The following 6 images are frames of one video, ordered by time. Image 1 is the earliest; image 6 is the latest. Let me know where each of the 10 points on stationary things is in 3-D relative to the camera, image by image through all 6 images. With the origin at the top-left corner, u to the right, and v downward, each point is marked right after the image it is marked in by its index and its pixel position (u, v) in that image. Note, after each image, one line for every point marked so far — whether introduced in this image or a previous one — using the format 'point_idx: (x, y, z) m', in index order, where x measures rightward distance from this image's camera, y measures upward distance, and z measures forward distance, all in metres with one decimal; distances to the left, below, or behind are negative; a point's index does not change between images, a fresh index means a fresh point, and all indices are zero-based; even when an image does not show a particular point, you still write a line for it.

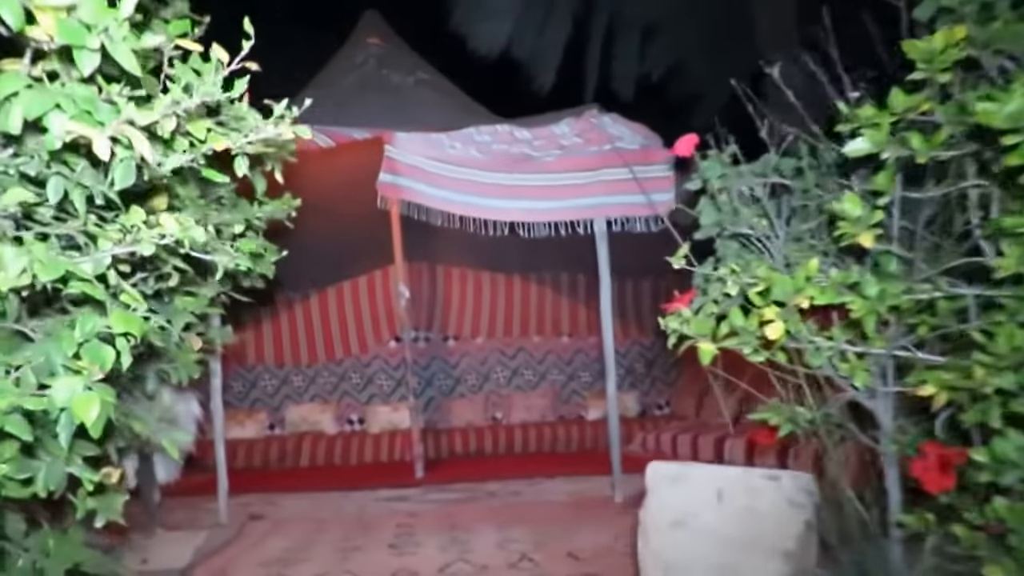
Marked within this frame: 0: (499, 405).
0: (-0.1, -1.1, +8.1) m
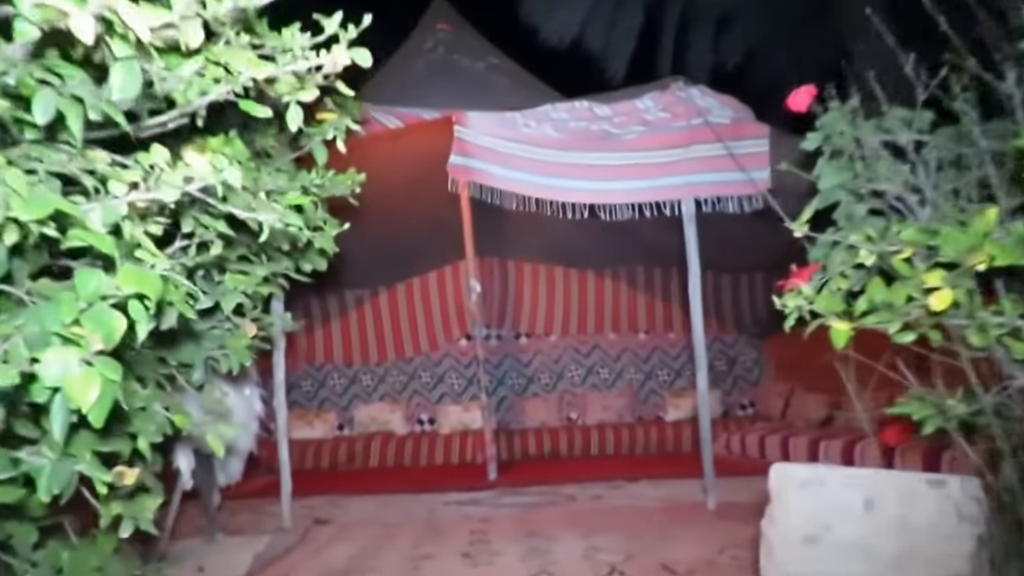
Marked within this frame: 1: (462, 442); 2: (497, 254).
0: (+0.5, -1.1, +7.7) m
1: (-0.4, -1.3, +7.3) m
2: (0.0, +0.2, +7.5) m
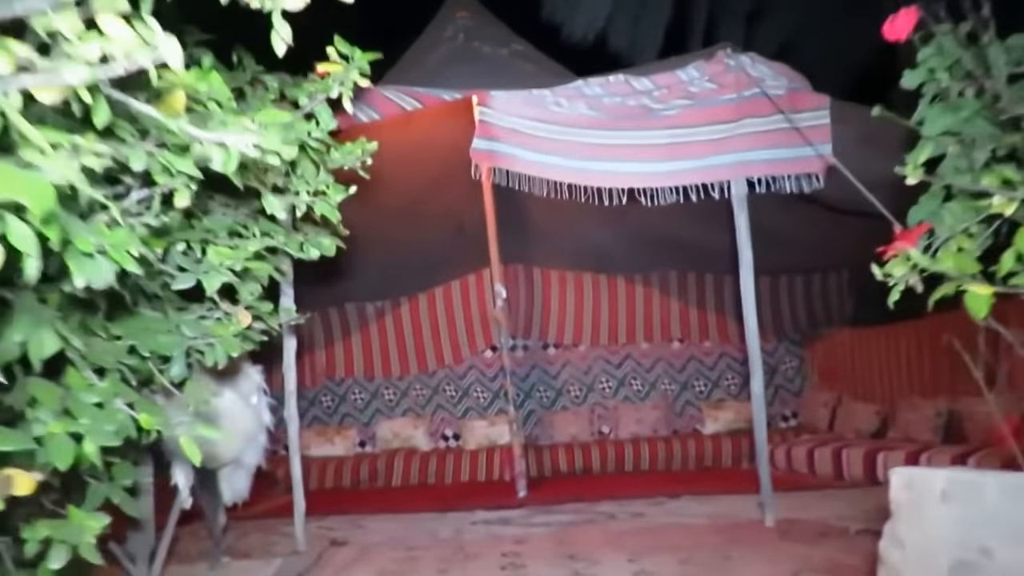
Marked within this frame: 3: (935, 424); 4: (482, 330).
0: (+0.8, -1.1, +7.3) m
1: (-0.2, -1.4, +6.9) m
2: (+0.2, +0.2, +7.1) m
3: (+2.8, -0.9, +5.8) m
4: (-0.2, -0.4, +7.2) m
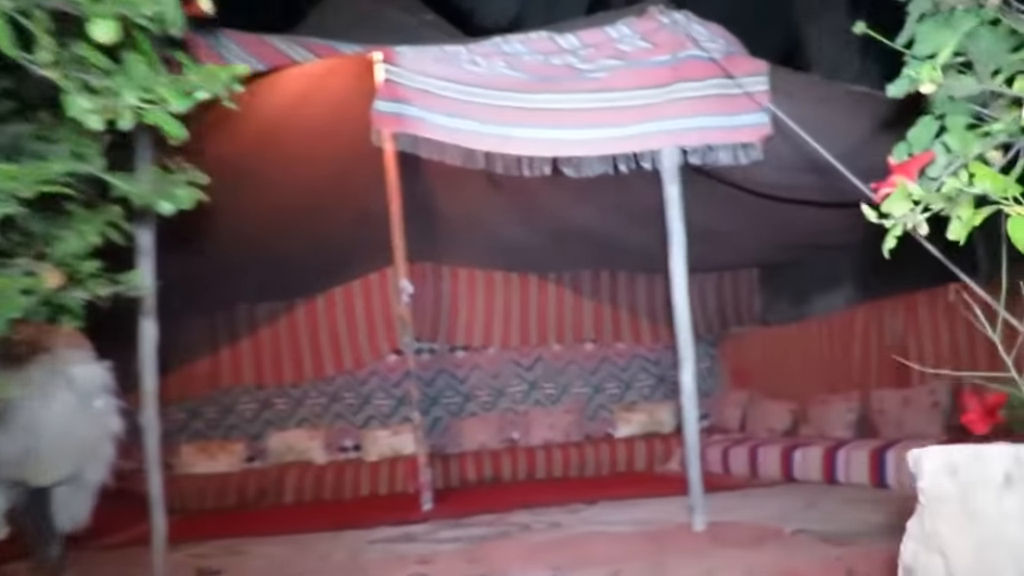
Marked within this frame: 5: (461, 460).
0: (0.0, -1.1, +6.9) m
1: (-0.9, -1.3, +6.4) m
2: (-0.6, +0.2, +6.6) m
3: (+2.2, -0.9, +5.6) m
4: (-1.0, -0.3, +6.7) m
5: (-0.4, -1.3, +6.6) m
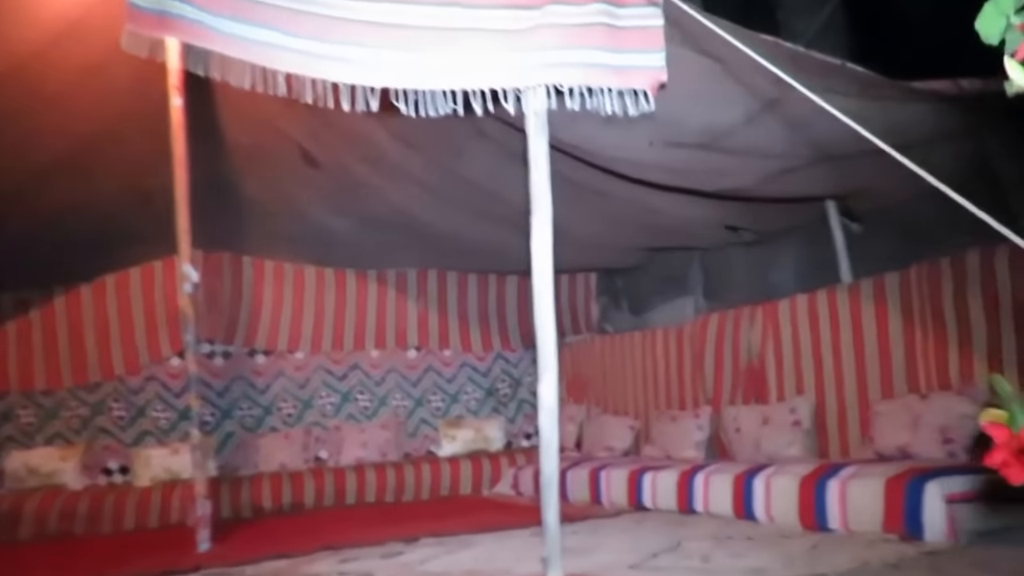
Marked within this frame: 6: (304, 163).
0: (-1.3, -1.0, +5.8) m
1: (-2.1, -1.3, +5.2) m
2: (-1.8, +0.3, +5.5) m
3: (+1.1, -0.9, +5.1) m
4: (-2.2, -0.3, +5.5) m
5: (-1.6, -1.2, +5.5) m
6: (-1.1, +0.6, +4.4) m
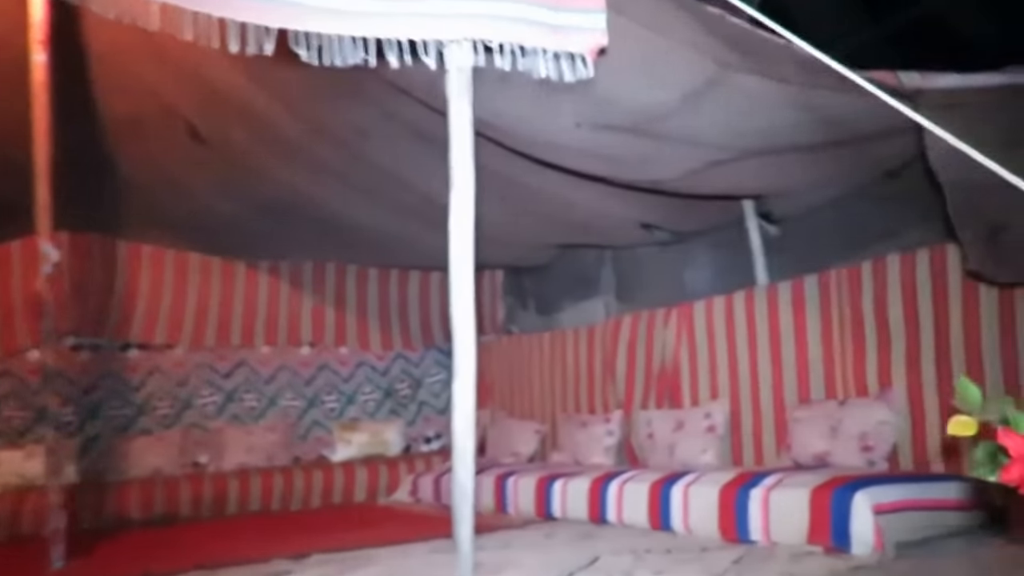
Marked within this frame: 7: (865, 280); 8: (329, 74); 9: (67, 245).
0: (-1.9, -1.0, +5.3) m
1: (-2.6, -1.2, +4.6) m
2: (-2.3, +0.3, +5.0) m
3: (+0.5, -0.9, +4.9) m
4: (-2.8, -0.2, +4.9) m
5: (-2.2, -1.2, +4.9) m
6: (-1.5, +0.7, +3.9) m
7: (+1.6, 0.0, +3.9) m
8: (-0.7, +0.8, +3.2) m
9: (-2.5, +0.2, +4.8) m
